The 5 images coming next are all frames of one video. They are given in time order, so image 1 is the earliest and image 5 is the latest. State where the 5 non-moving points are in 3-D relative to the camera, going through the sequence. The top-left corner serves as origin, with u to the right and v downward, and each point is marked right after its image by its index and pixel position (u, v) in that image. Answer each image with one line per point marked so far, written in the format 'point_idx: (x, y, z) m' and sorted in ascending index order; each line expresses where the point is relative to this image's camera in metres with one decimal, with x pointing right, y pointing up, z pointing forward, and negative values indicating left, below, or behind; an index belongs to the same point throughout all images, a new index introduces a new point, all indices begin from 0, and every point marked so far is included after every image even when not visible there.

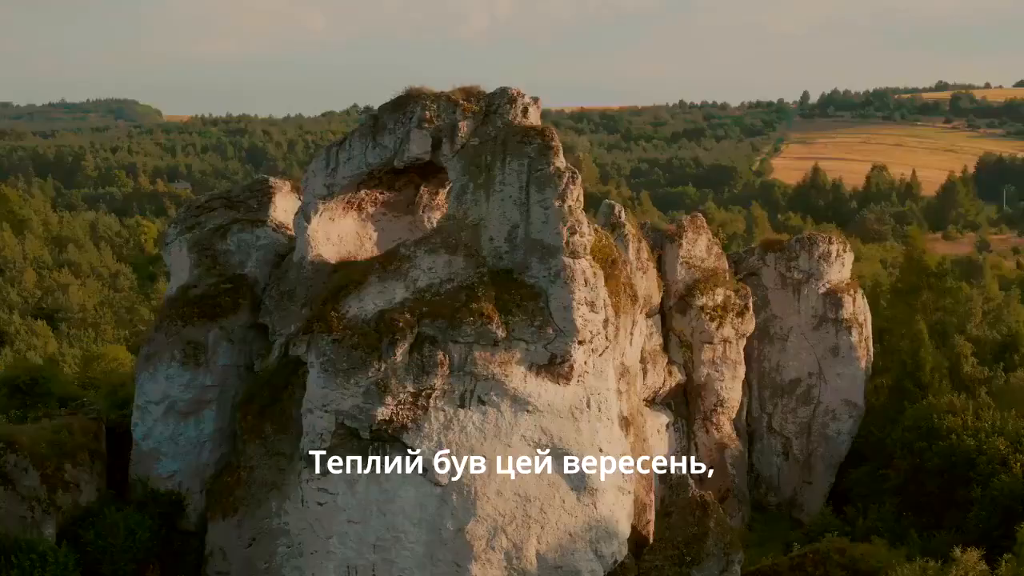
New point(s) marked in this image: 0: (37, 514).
0: (-5.6, -2.6, +11.8) m
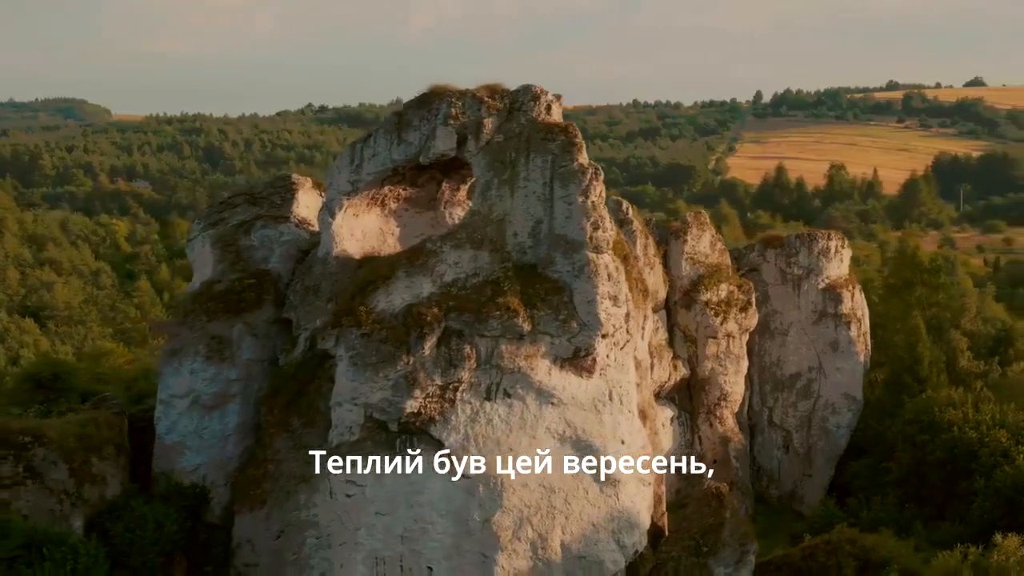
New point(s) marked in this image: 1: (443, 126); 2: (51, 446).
0: (-5.3, -2.6, +11.9) m
1: (-0.8, +2.0, +12.2) m
2: (-5.5, -1.9, +11.9) m
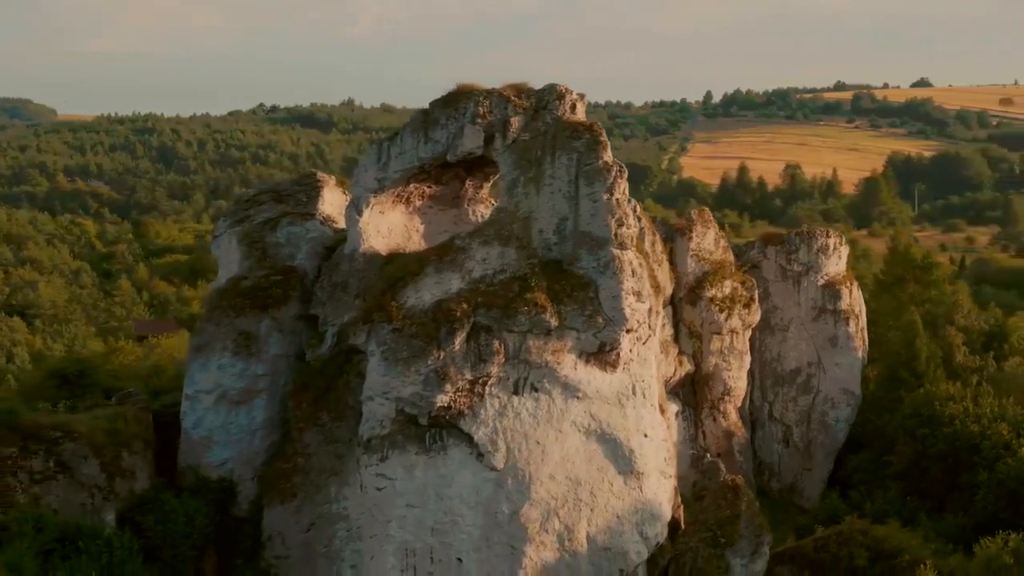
0: (-4.9, -2.5, +12.0) m
1: (-0.5, +2.0, +12.4) m
2: (-5.1, -1.8, +12.0) m
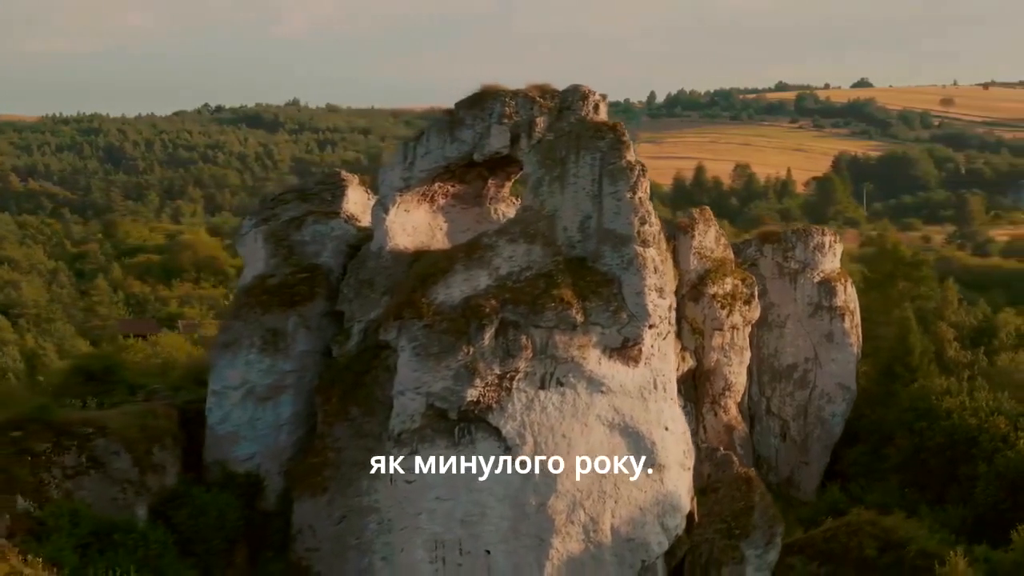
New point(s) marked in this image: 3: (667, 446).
0: (-4.6, -2.5, +12.1) m
1: (-0.2, +2.1, +12.6) m
2: (-4.8, -1.8, +12.1) m
3: (+2.0, -2.0, +12.7) m
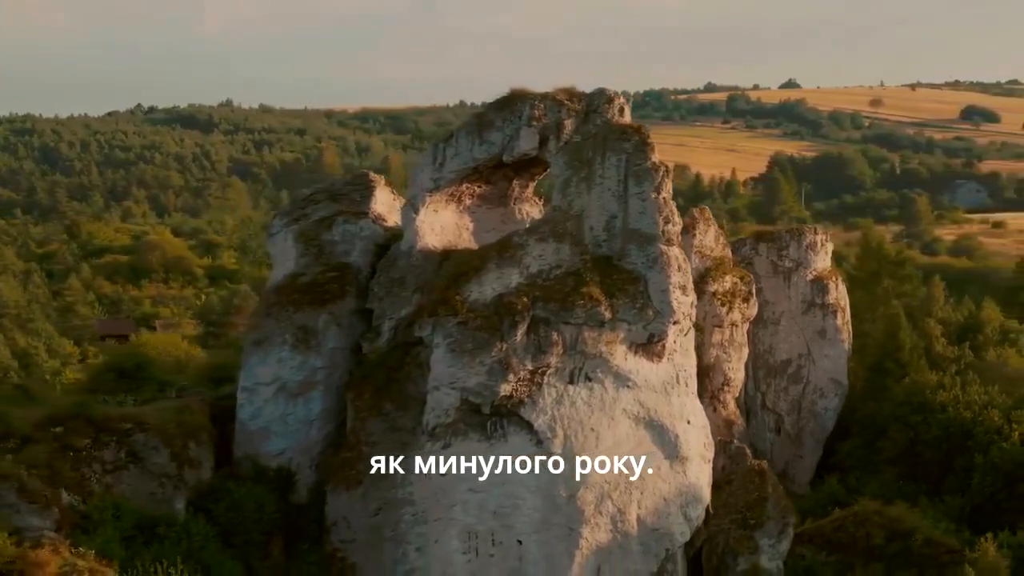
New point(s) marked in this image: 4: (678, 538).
0: (-4.2, -2.5, +12.4) m
1: (+0.1, +2.1, +13.0) m
2: (-4.4, -1.8, +12.4) m
3: (+2.3, -2.0, +13.1) m
4: (+2.2, -3.2, +13.0) m
